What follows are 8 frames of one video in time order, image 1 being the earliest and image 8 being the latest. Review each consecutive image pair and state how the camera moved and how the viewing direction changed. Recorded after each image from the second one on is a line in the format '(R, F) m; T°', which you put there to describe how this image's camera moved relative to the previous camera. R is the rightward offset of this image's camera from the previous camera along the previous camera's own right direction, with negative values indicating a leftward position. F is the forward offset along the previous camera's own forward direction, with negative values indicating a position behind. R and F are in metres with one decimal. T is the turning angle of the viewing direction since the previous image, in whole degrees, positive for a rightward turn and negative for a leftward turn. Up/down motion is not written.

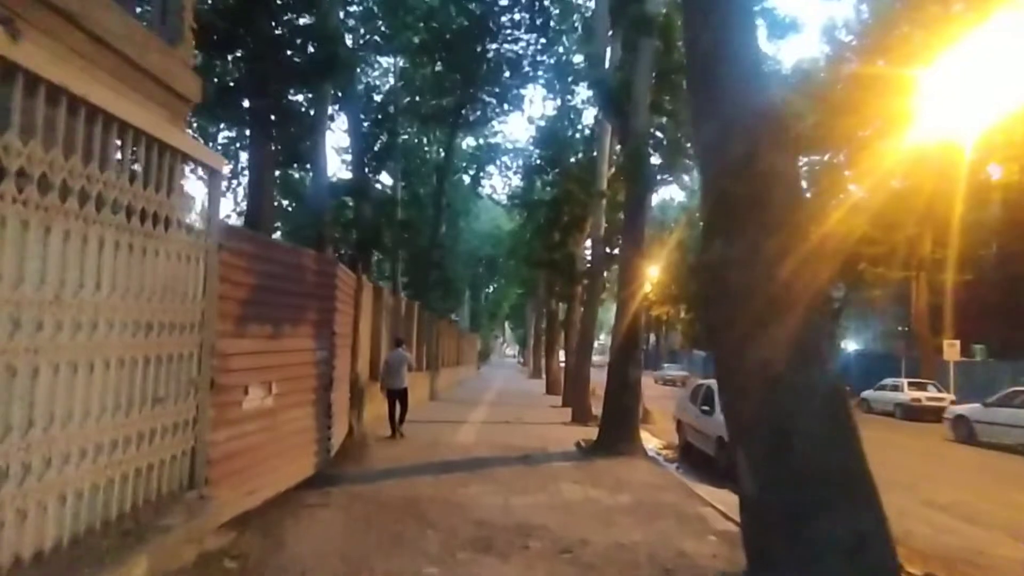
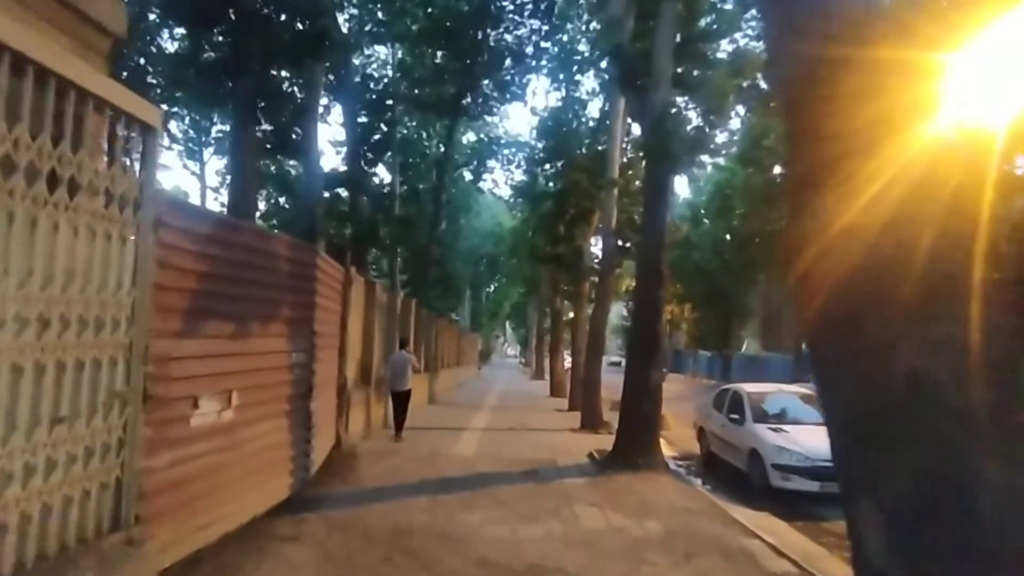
(-0.1, +1.8) m; 0°
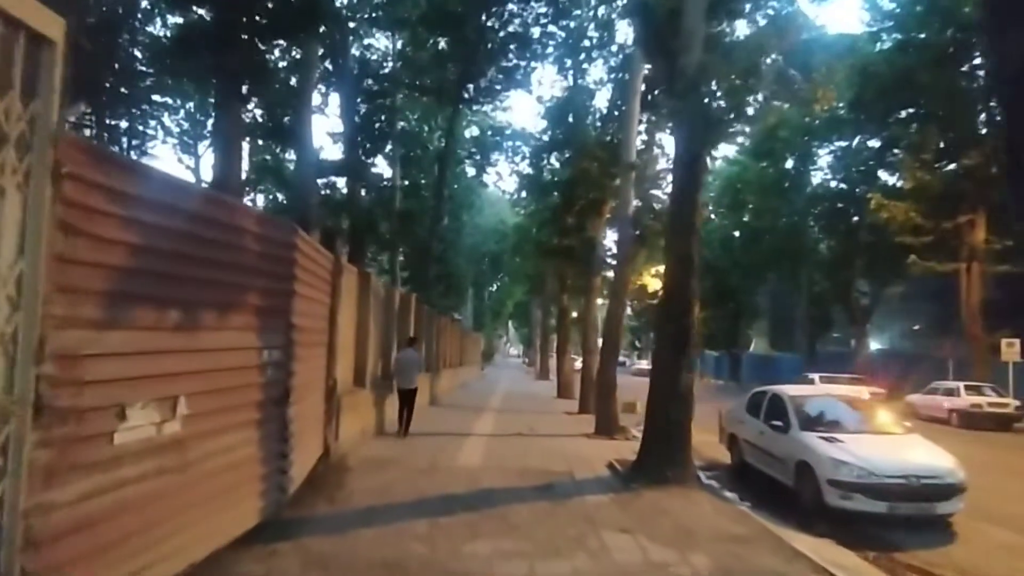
(-0.2, +1.8) m; 0°
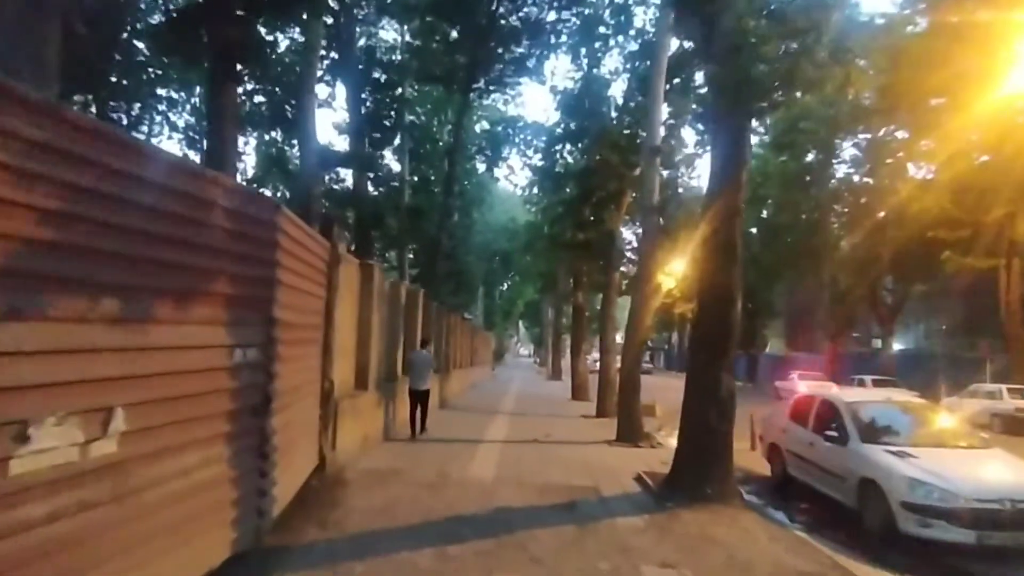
(-0.1, +1.5) m; -1°
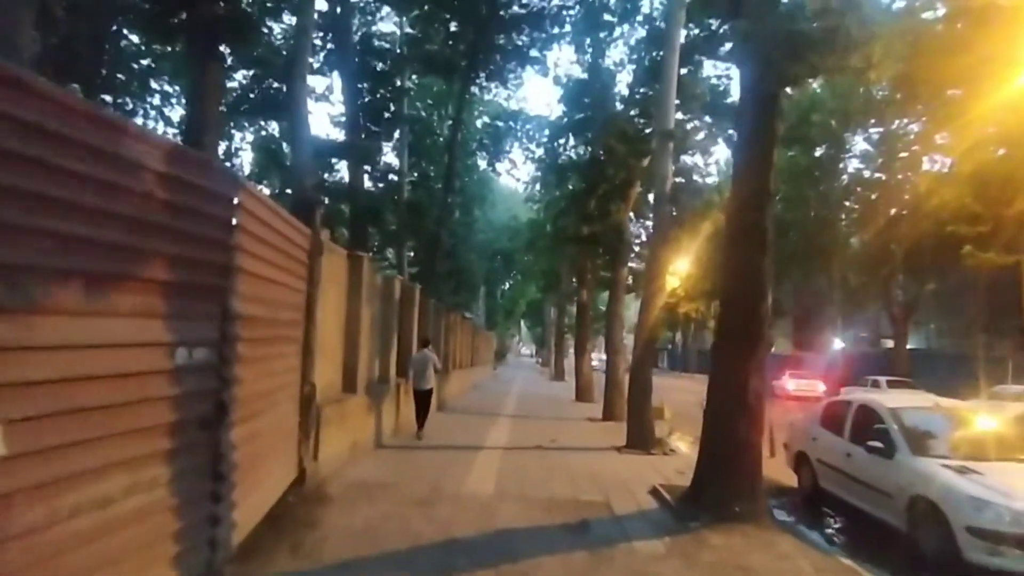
(0.0, +1.3) m; 0°
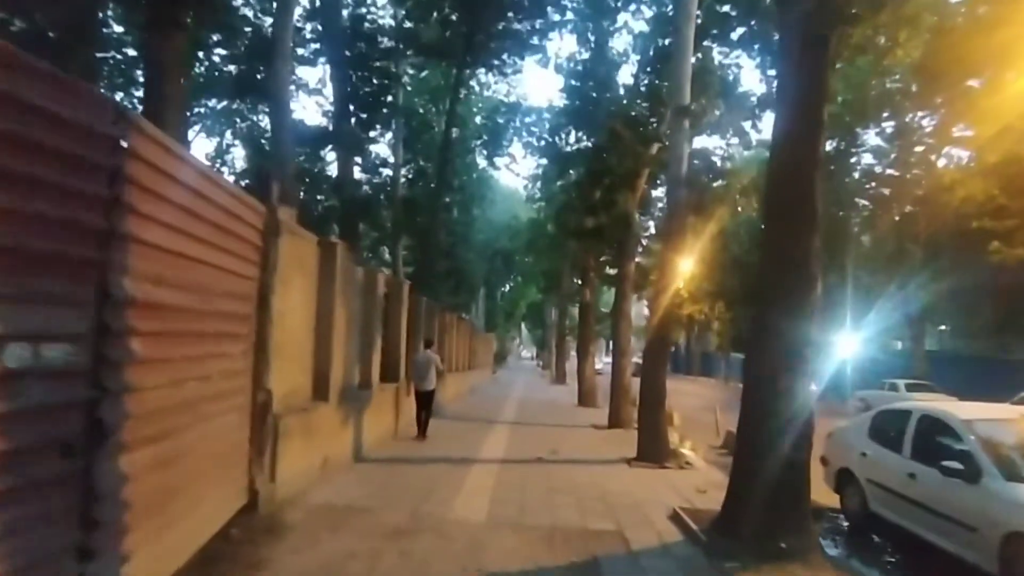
(+0.1, +1.9) m; 0°
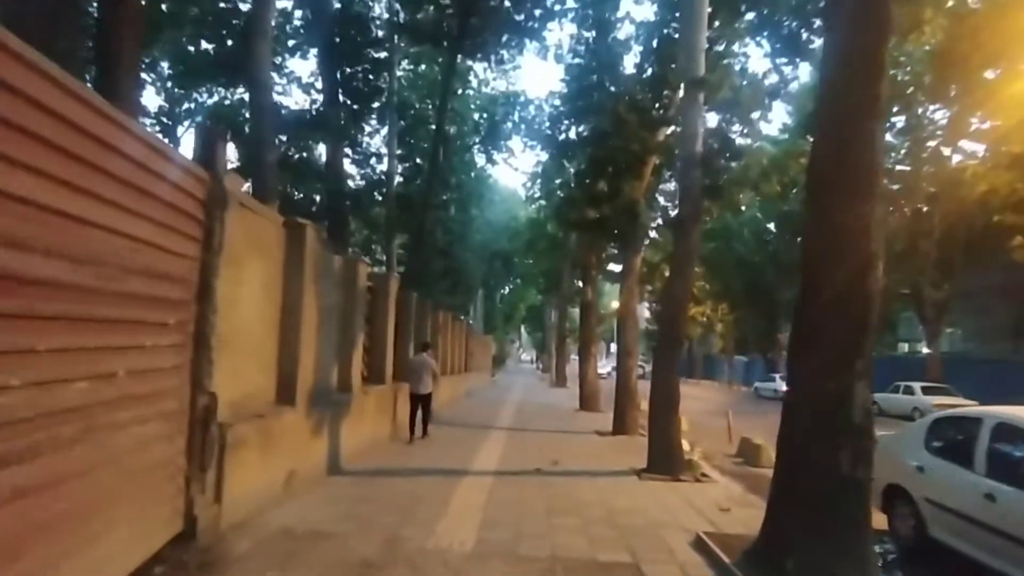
(+0.1, +1.6) m; 0°
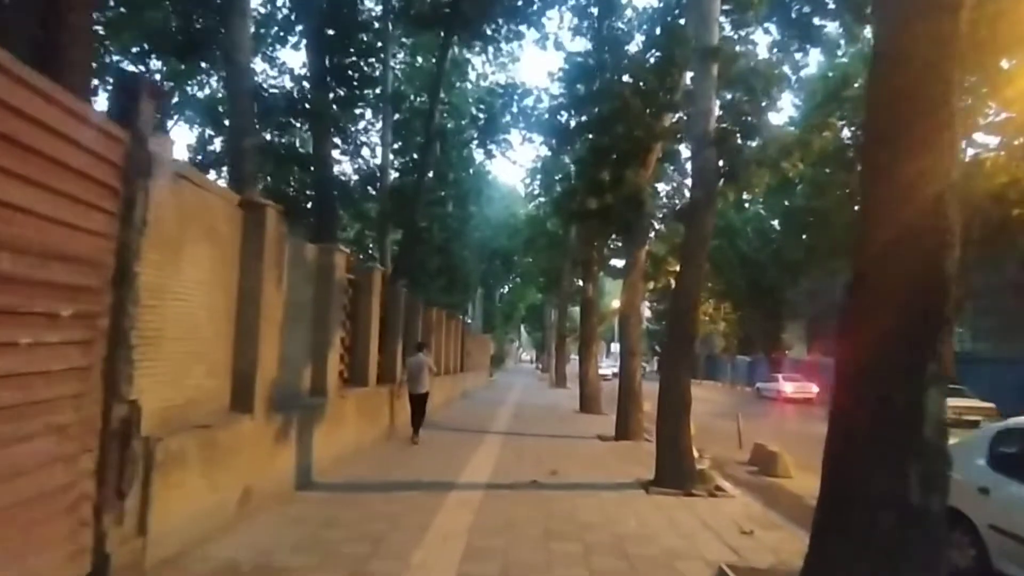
(+0.1, +1.4) m; 0°
